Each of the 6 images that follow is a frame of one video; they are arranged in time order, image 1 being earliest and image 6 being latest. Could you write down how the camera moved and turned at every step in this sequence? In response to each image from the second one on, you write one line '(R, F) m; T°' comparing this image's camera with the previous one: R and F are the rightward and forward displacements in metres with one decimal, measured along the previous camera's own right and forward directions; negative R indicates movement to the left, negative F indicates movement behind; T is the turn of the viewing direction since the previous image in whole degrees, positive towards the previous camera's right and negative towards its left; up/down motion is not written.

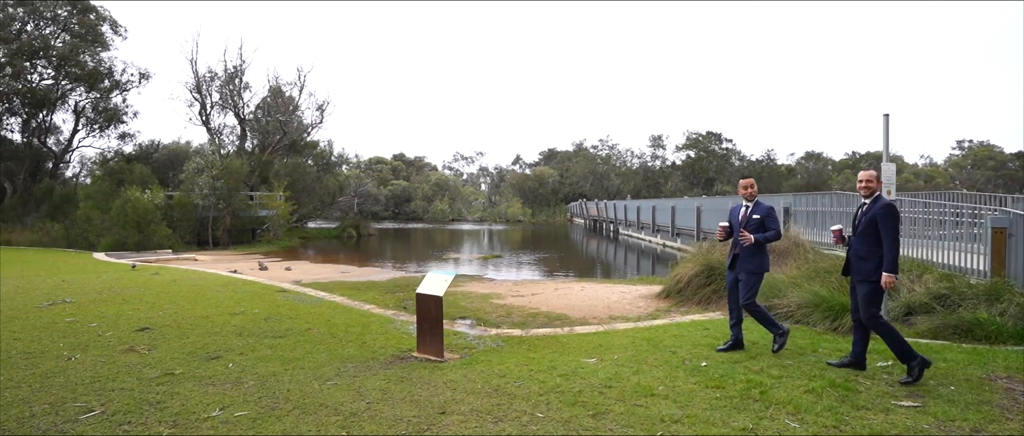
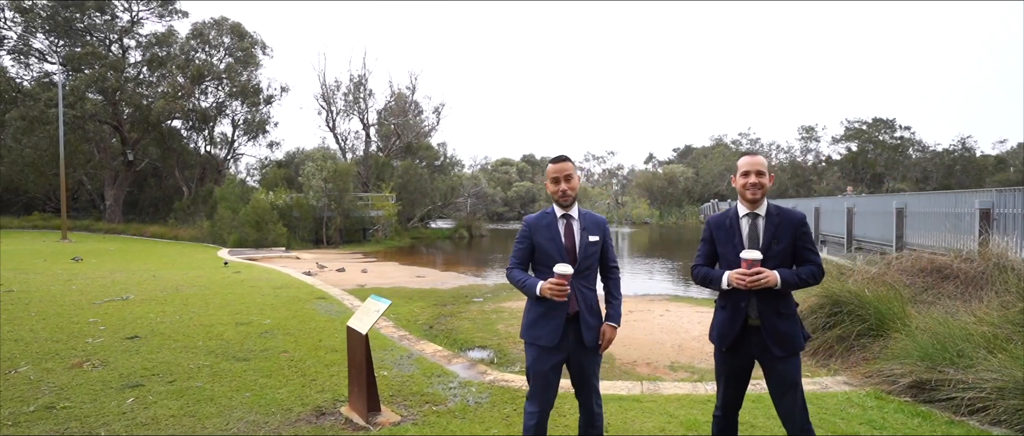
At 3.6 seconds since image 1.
(+1.1, +2.1) m; -14°
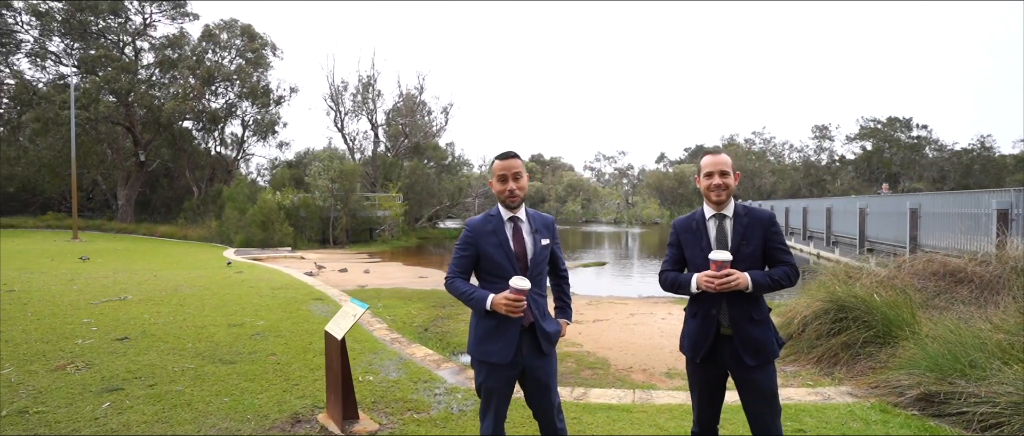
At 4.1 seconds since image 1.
(+0.2, +0.2) m; -1°
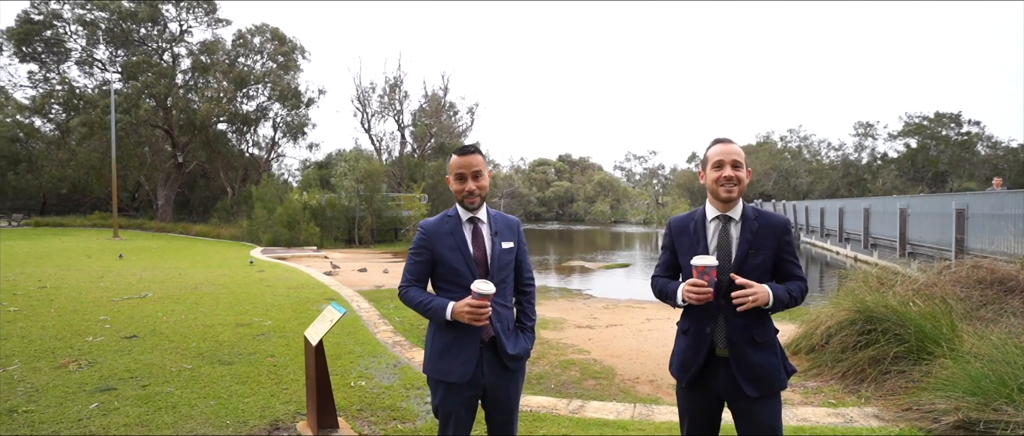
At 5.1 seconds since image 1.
(+0.2, +0.3) m; -3°
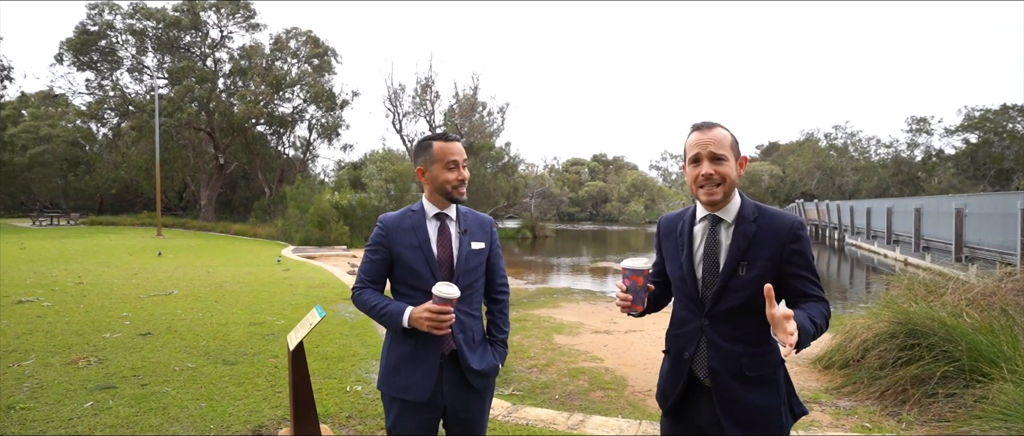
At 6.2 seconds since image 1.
(+0.2, +0.3) m; -4°
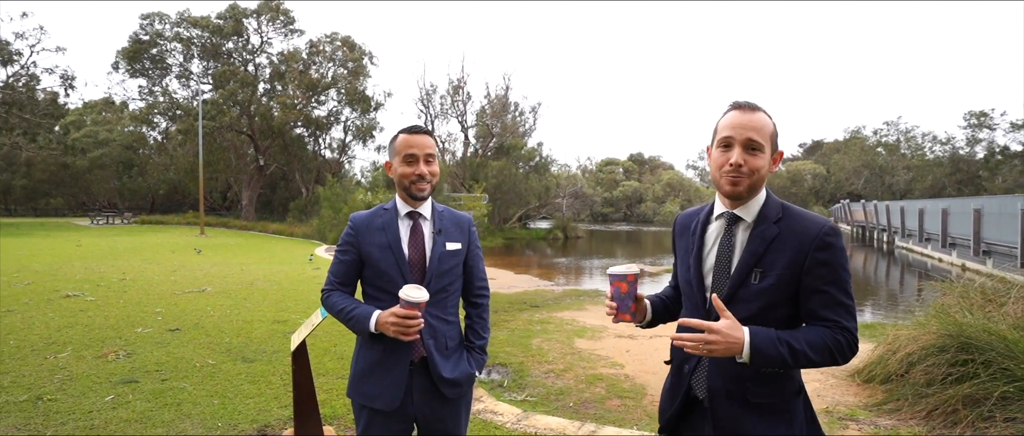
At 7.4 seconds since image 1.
(+0.1, +0.2) m; -3°
